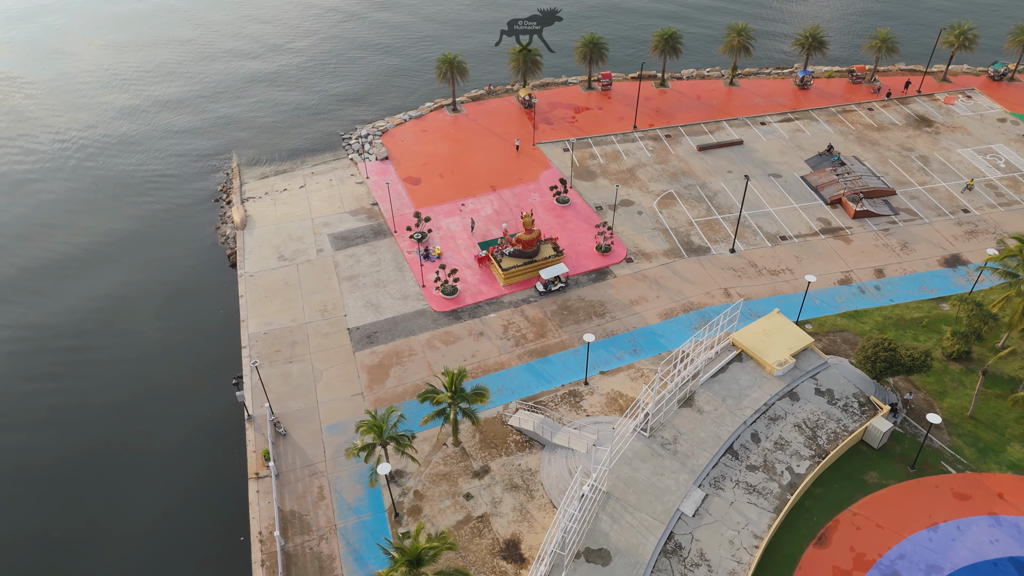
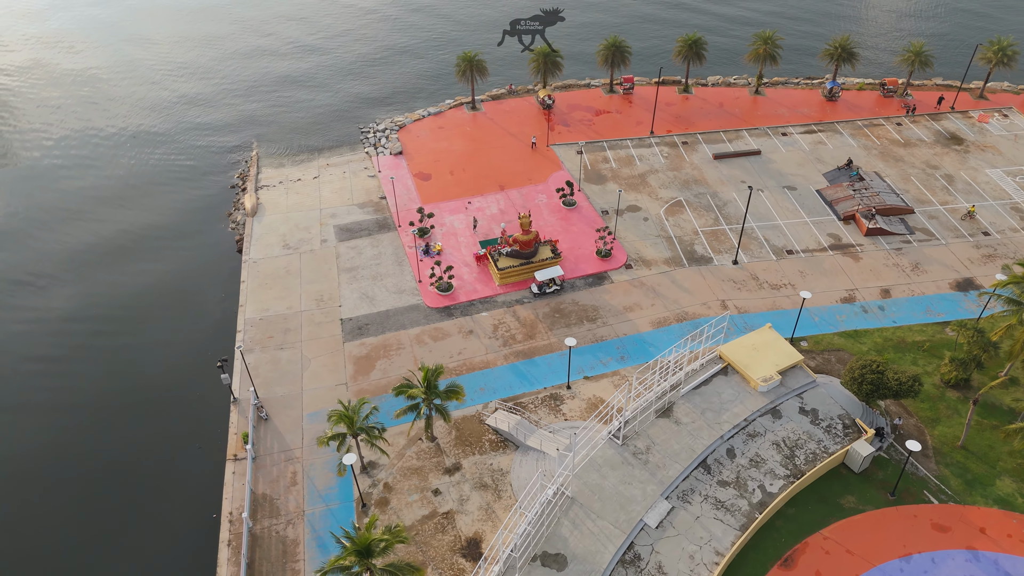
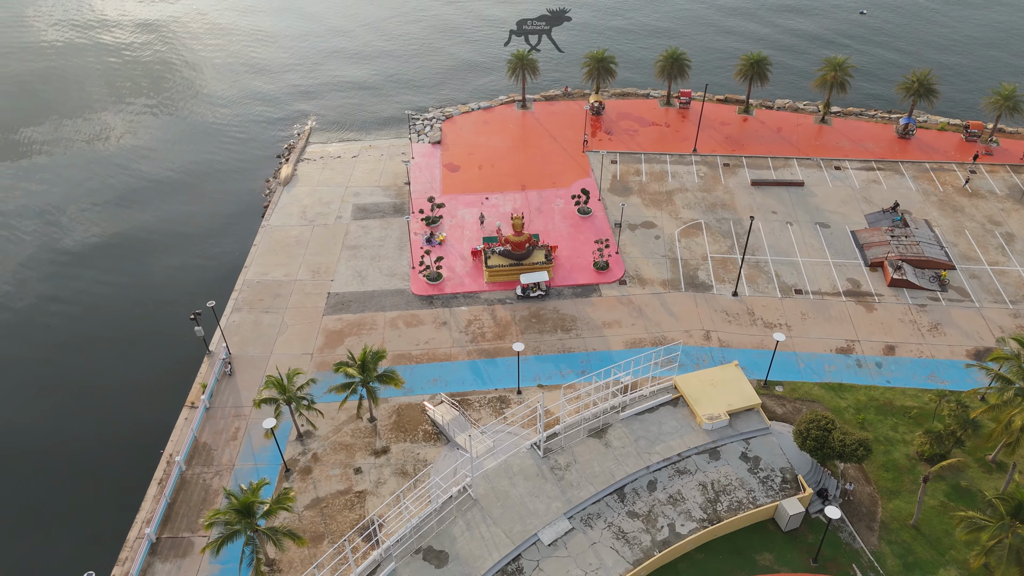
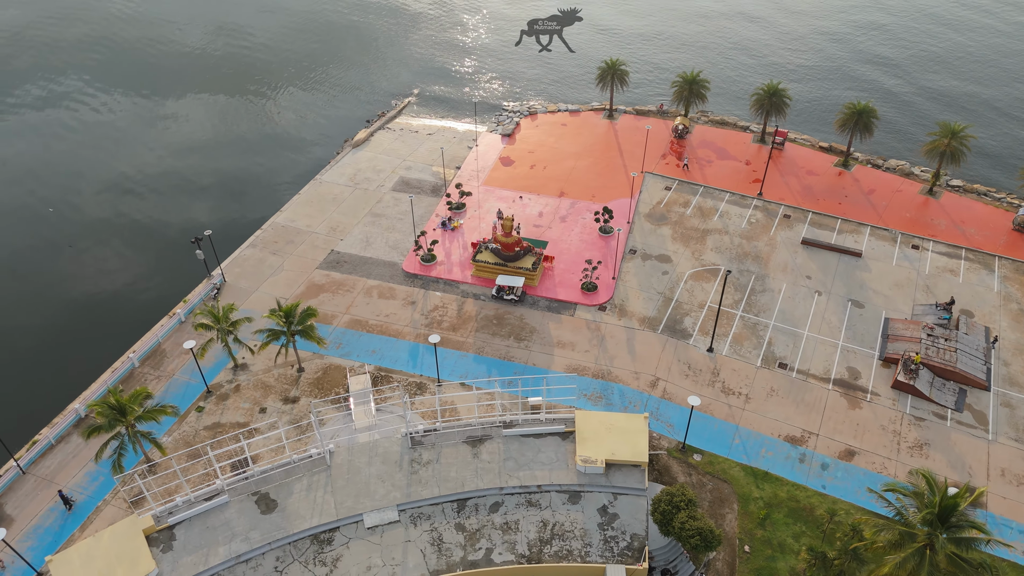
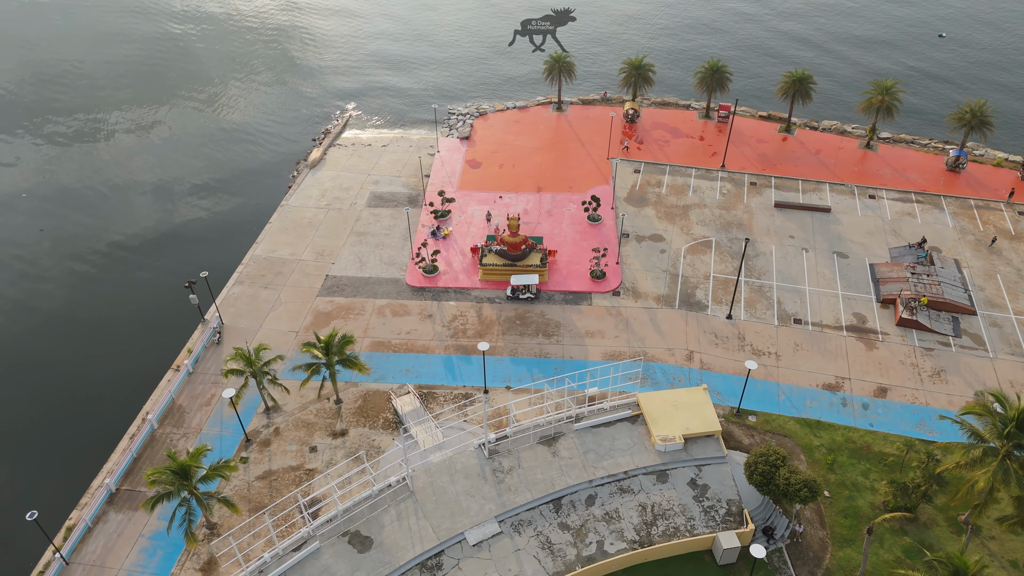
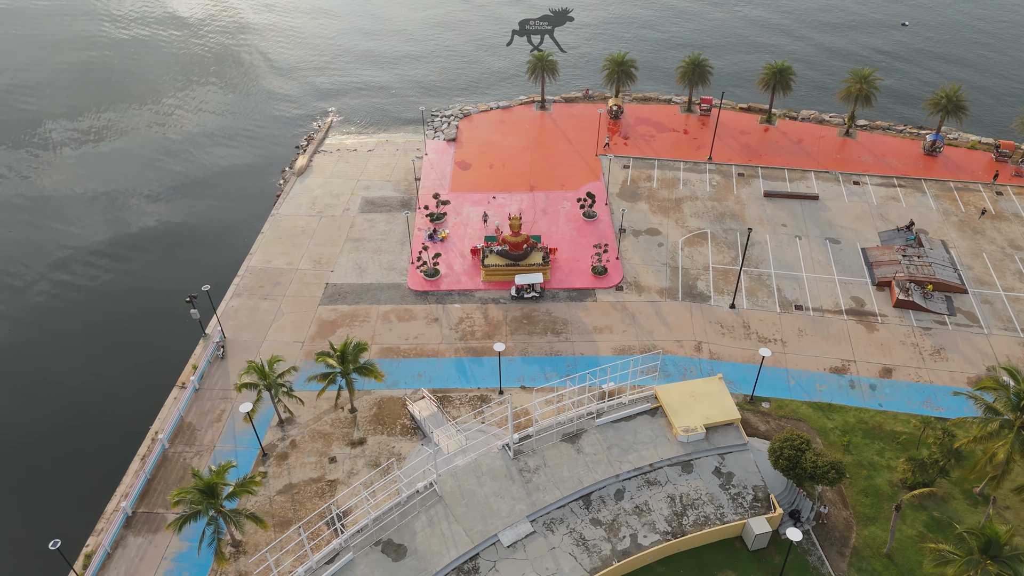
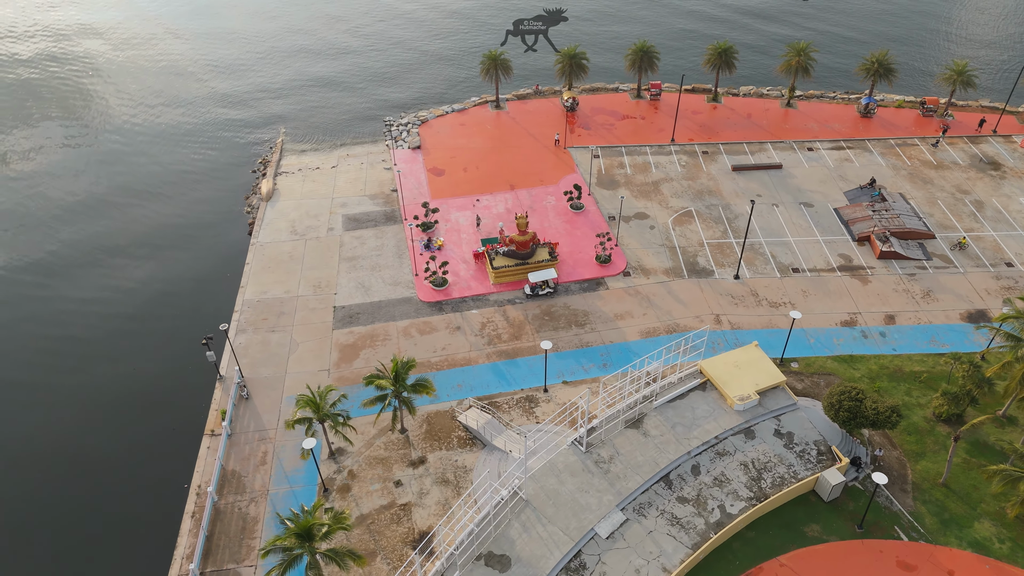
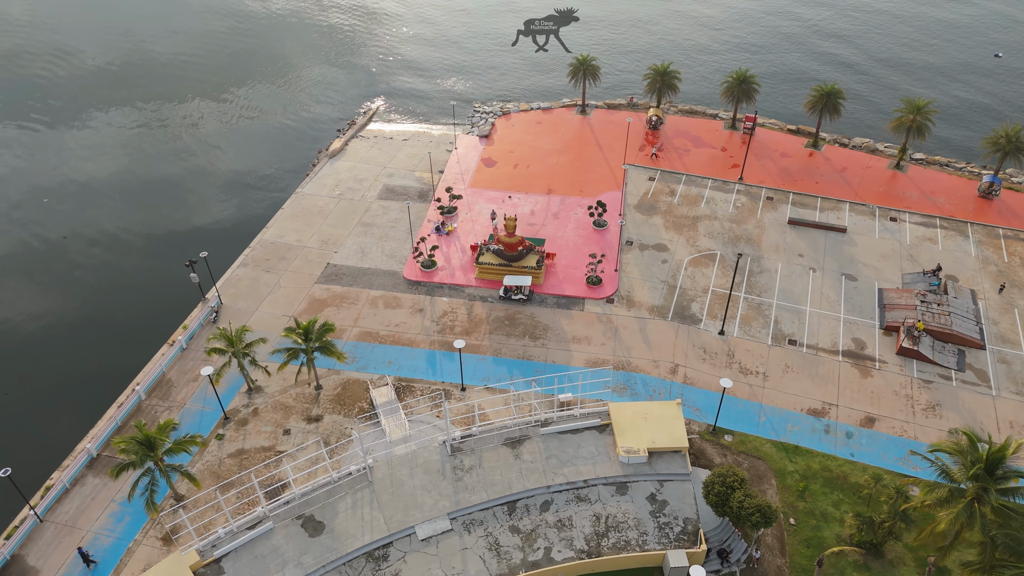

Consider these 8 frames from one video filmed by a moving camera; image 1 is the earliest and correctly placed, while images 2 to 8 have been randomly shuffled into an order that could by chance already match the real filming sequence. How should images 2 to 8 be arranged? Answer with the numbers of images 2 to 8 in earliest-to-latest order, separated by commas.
2, 7, 3, 6, 5, 8, 4
